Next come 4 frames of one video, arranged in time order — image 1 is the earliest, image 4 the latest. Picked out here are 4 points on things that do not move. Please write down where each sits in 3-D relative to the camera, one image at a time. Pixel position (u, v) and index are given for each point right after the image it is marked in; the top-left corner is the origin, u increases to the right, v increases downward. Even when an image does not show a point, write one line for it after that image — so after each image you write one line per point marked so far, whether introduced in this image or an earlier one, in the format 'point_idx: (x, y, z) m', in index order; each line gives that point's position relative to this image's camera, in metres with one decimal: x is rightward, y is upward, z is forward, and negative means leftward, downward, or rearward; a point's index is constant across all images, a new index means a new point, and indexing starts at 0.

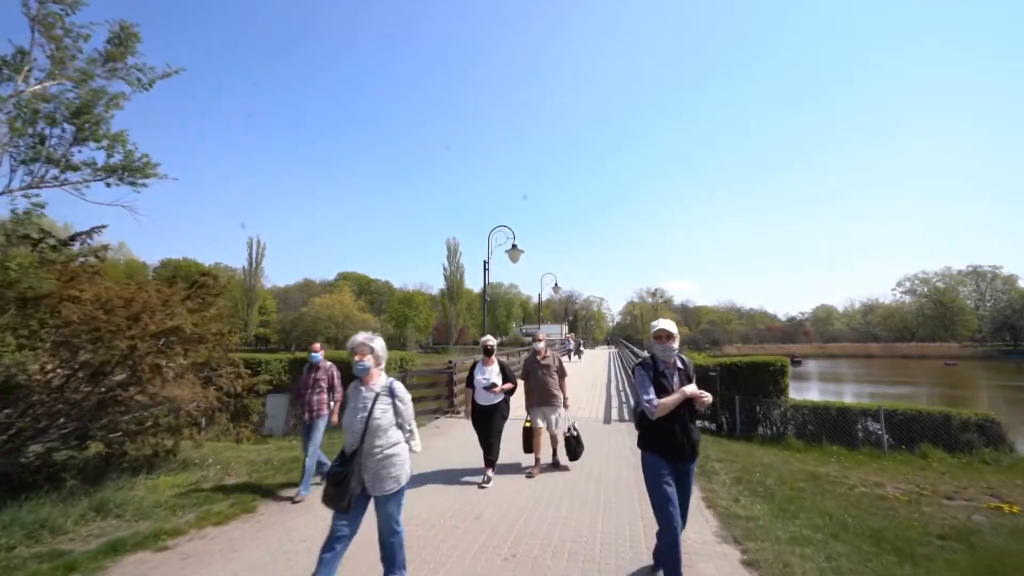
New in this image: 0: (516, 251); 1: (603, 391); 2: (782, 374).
0: (+0.1, +1.1, +15.9) m
1: (+2.8, -3.2, +16.2) m
2: (+5.3, -1.7, +10.2) m
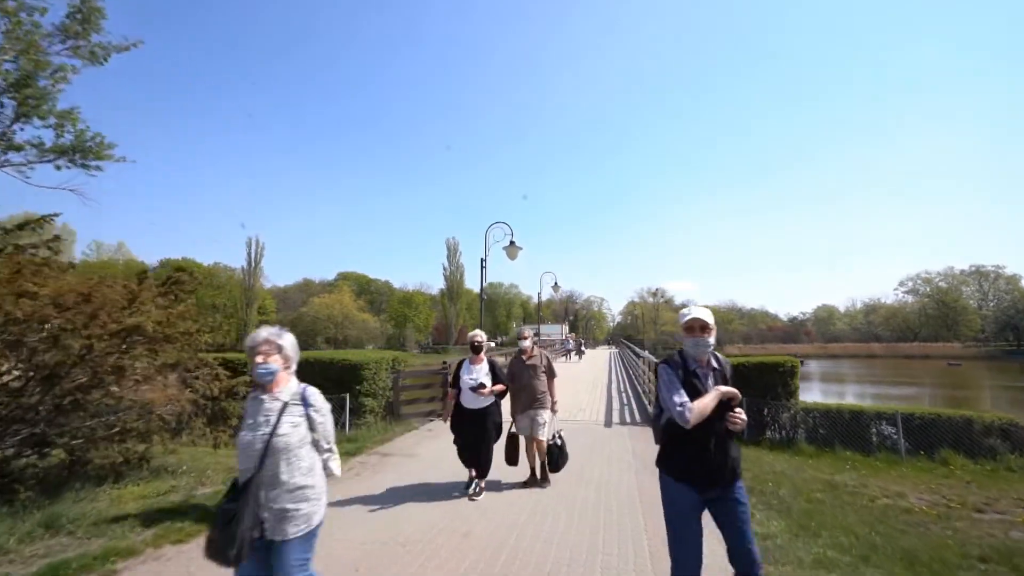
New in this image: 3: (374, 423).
0: (0.0, +1.2, +15.4) m
1: (+2.8, -3.1, +15.8) m
2: (+5.2, -1.6, +9.7) m
3: (-2.6, -2.6, +9.9) m
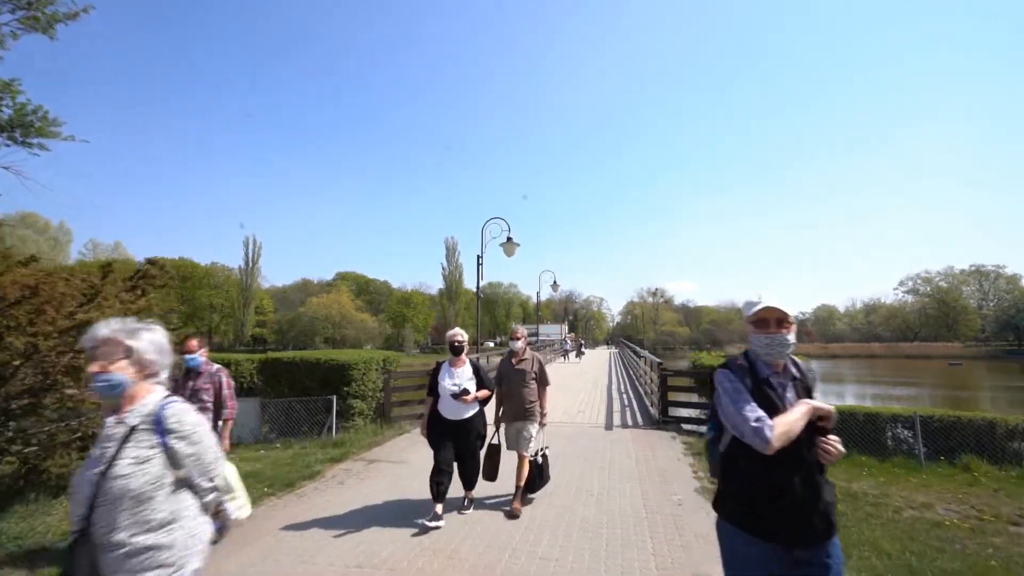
0: (0.0, +1.3, +15.0) m
1: (+2.7, -3.0, +15.3) m
2: (+5.2, -1.5, +9.3) m
3: (-2.7, -2.5, +9.4) m
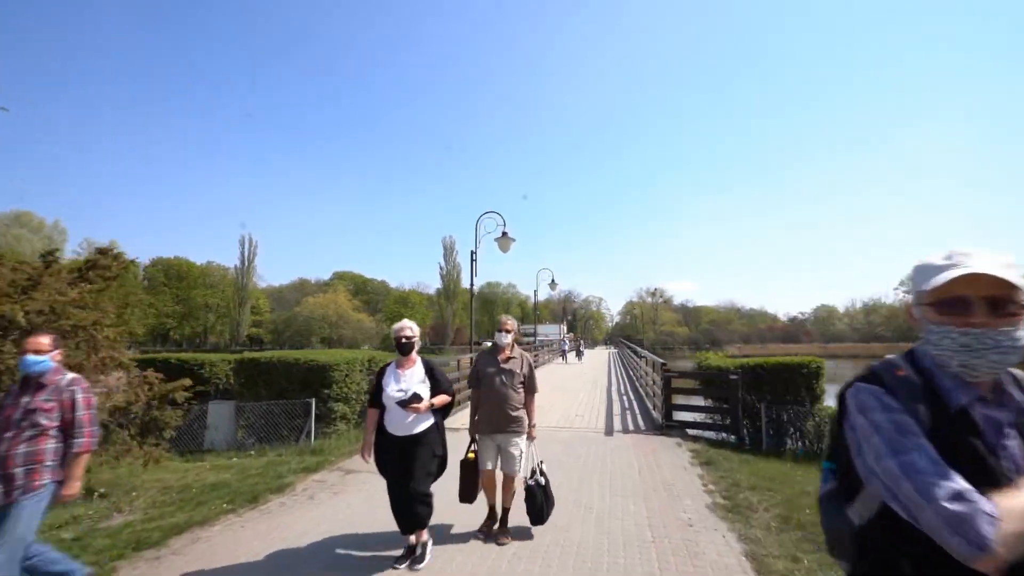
0: (-0.2, +1.3, +14.3) m
1: (+2.6, -3.0, +14.6) m
2: (+5.0, -1.5, +8.6) m
3: (-2.8, -2.4, +8.7) m
